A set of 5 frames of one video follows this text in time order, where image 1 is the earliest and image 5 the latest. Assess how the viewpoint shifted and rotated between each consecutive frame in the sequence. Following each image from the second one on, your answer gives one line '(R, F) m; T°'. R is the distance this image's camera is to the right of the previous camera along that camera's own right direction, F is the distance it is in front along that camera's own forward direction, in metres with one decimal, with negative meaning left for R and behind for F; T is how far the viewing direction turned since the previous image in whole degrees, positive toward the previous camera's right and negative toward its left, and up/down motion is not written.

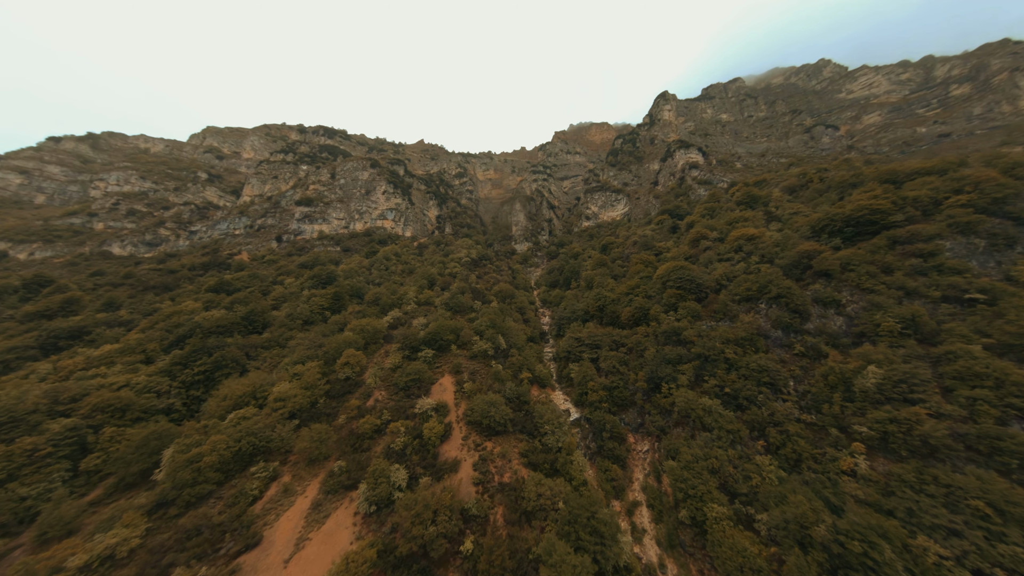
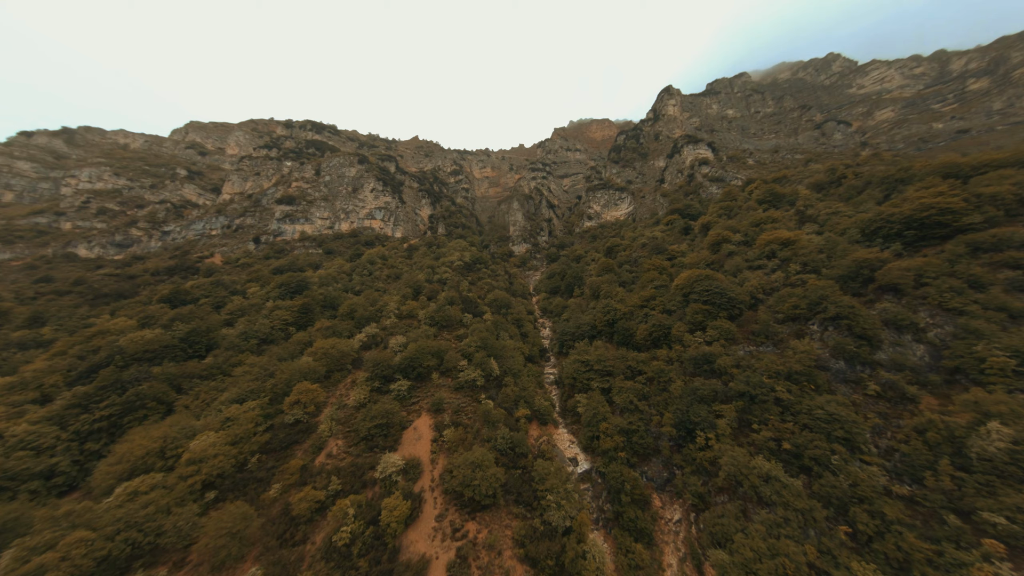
(+0.4, +5.5) m; 0°
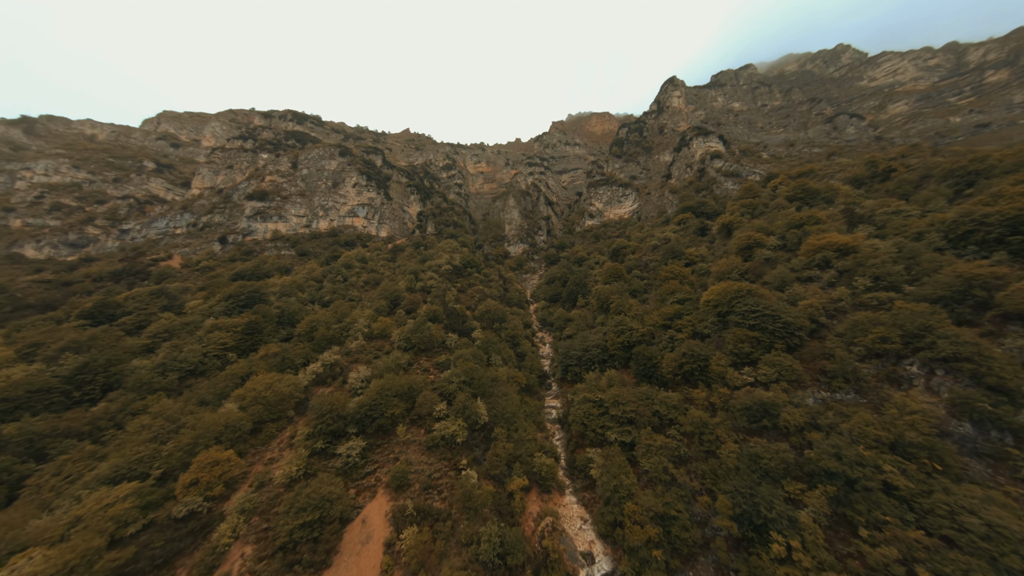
(+0.3, +6.4) m; +1°
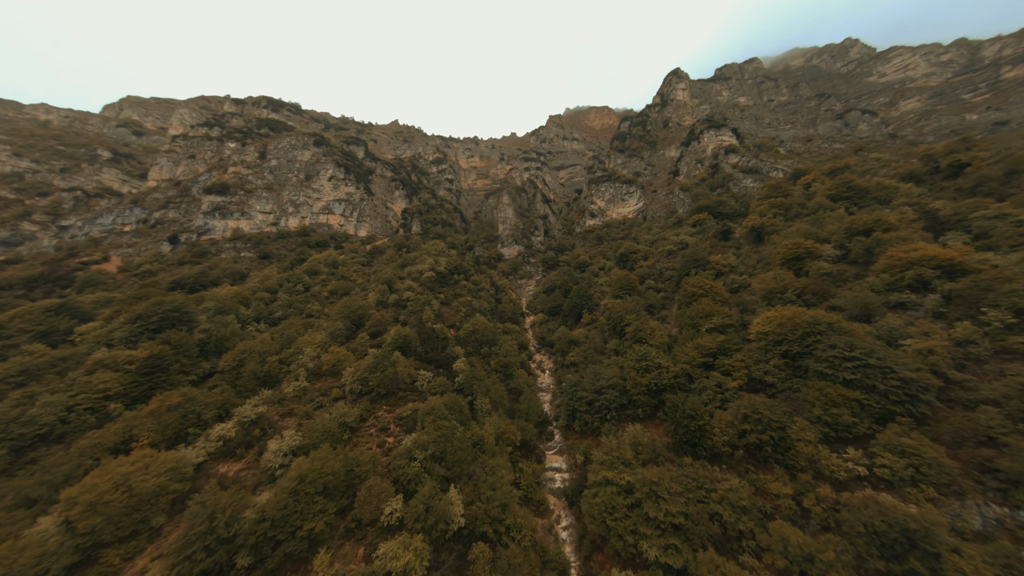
(+0.3, +7.1) m; +1°
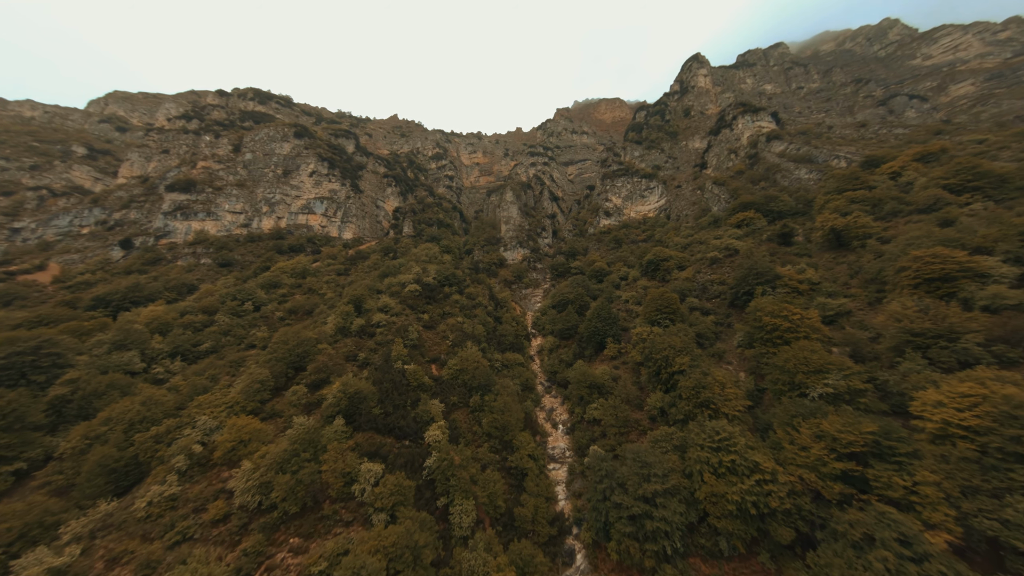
(+0.4, +8.7) m; -1°
